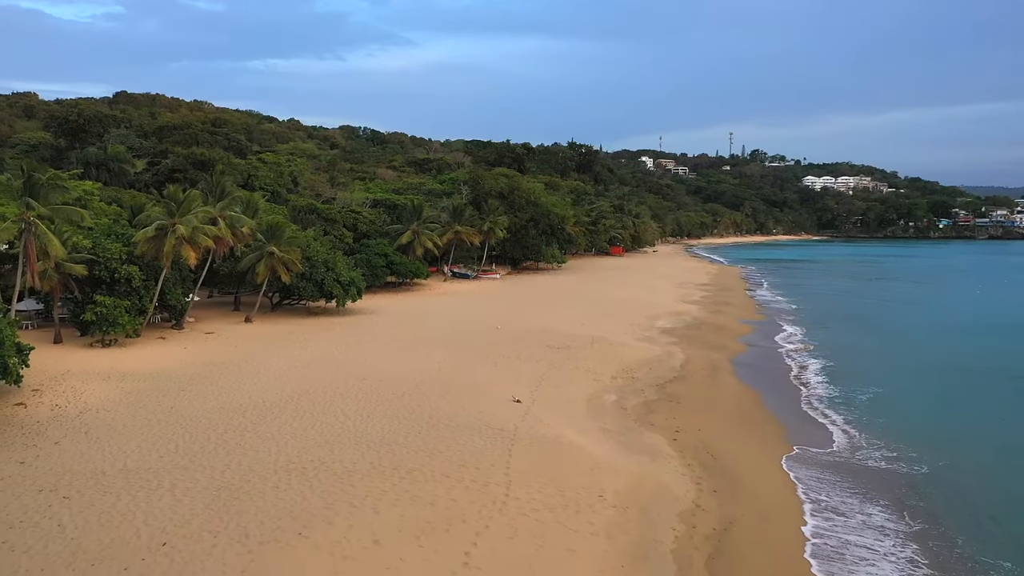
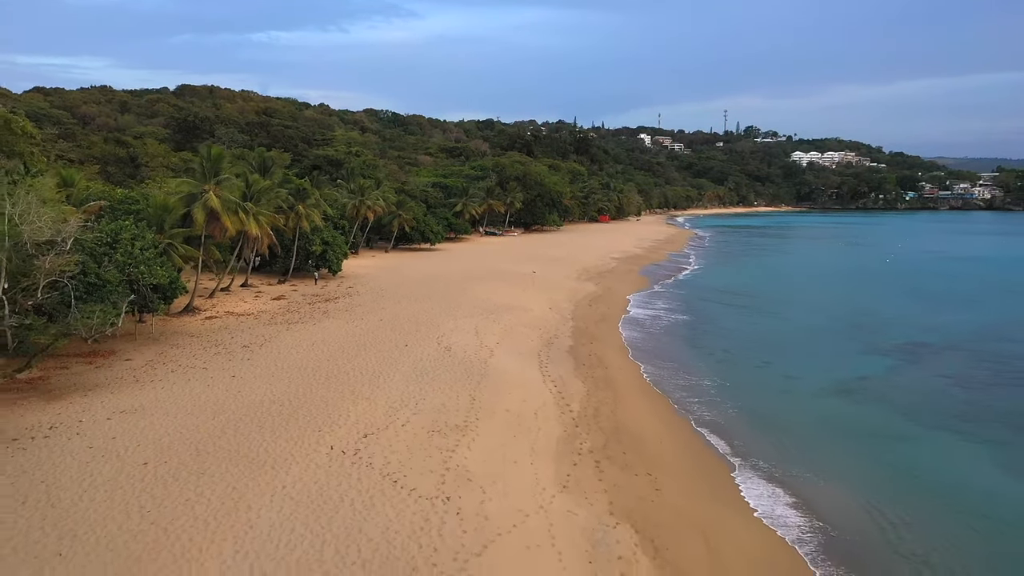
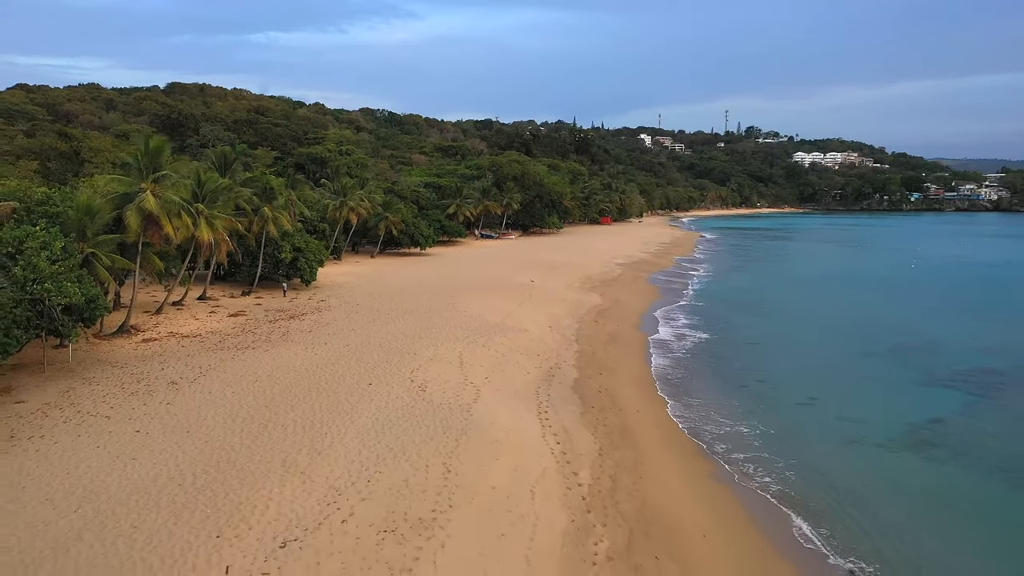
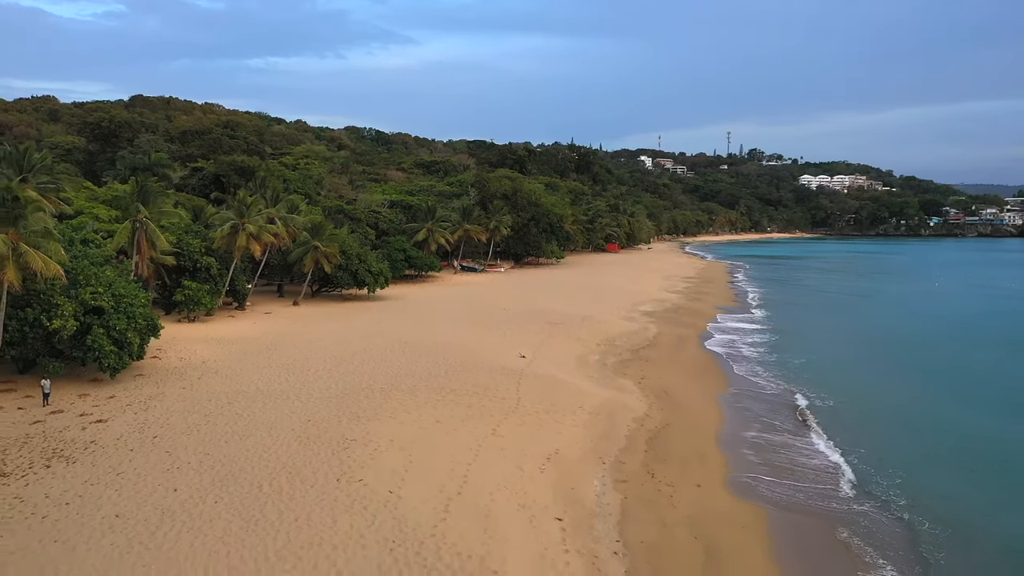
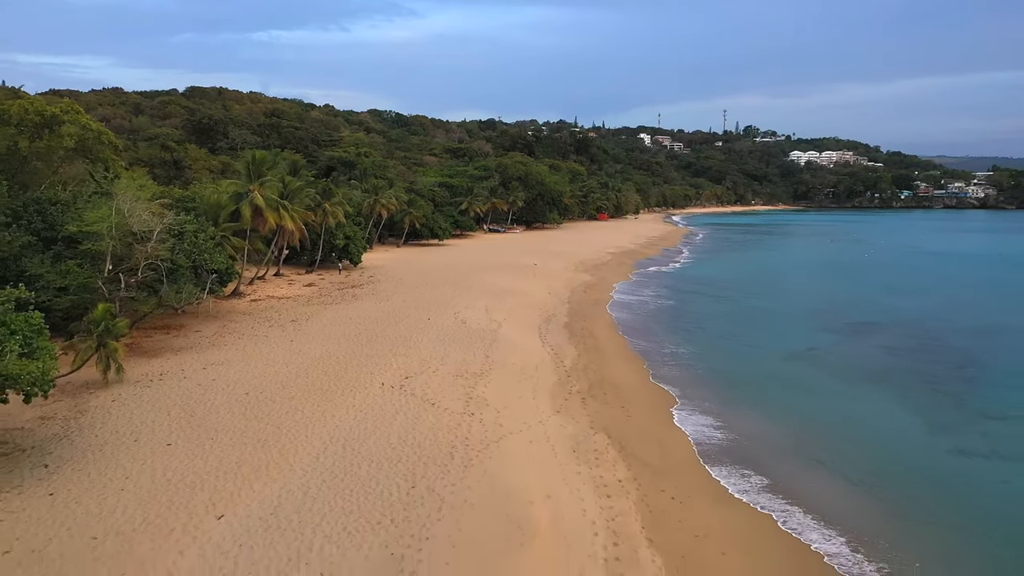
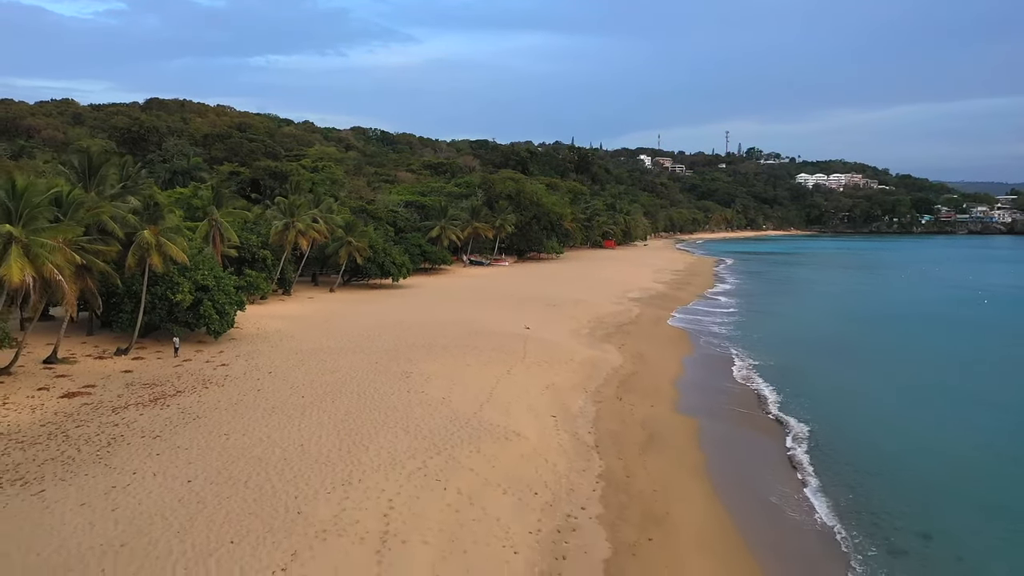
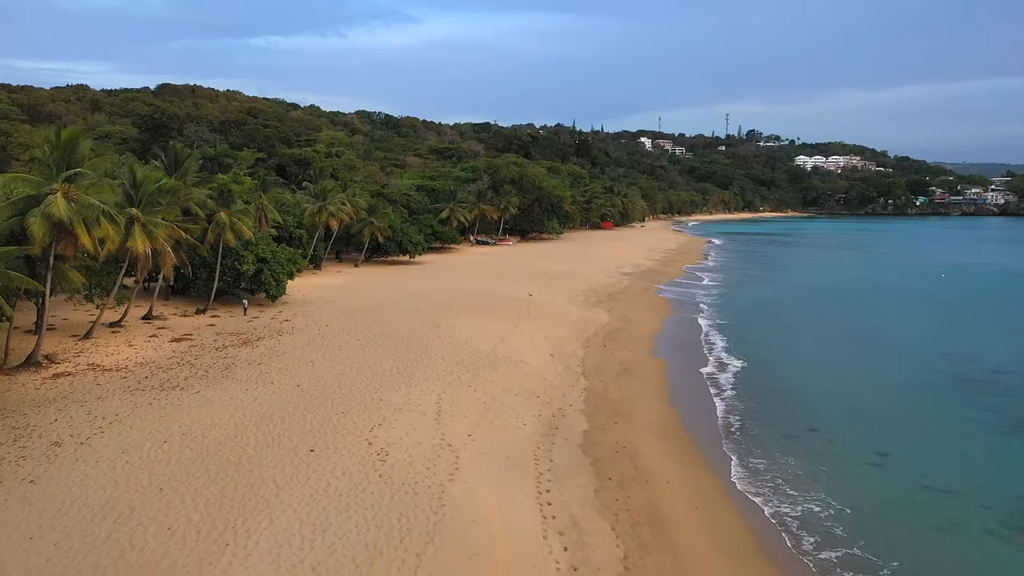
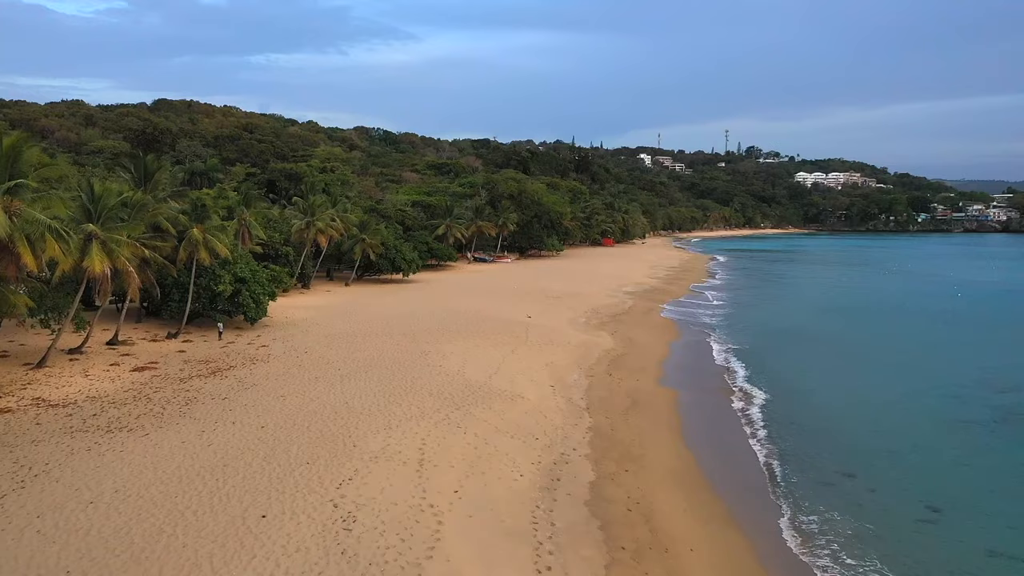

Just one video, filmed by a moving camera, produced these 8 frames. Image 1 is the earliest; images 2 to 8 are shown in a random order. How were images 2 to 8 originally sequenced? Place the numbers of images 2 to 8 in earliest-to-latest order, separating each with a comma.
4, 6, 8, 7, 3, 2, 5
